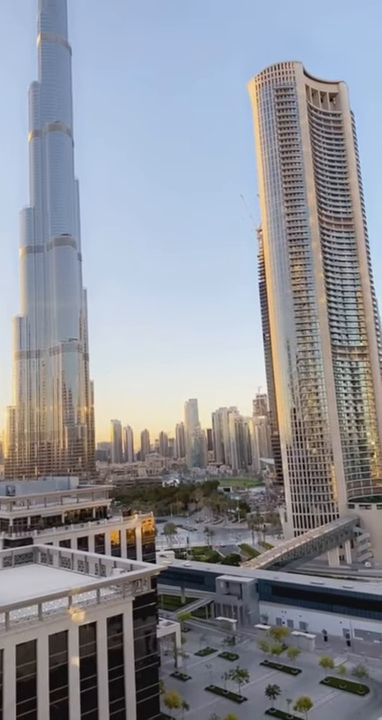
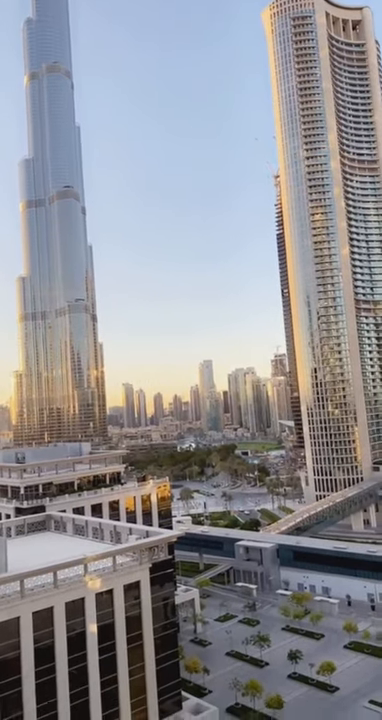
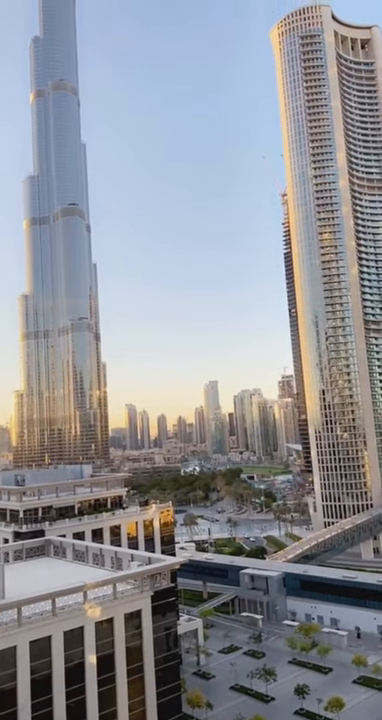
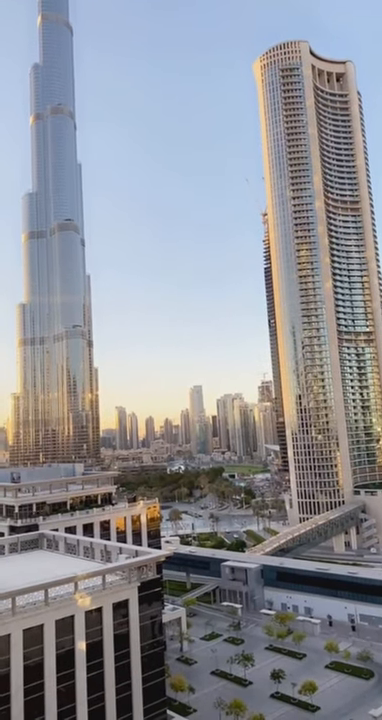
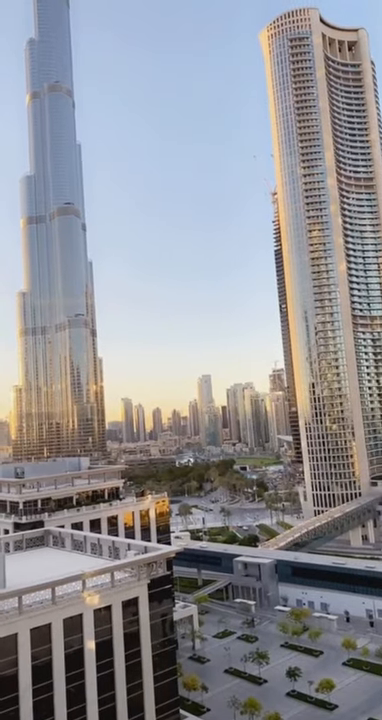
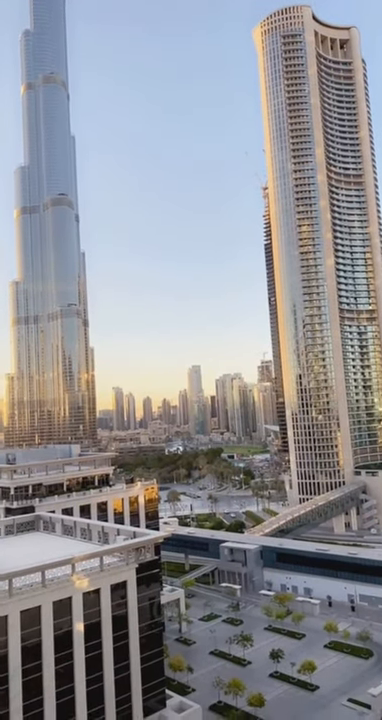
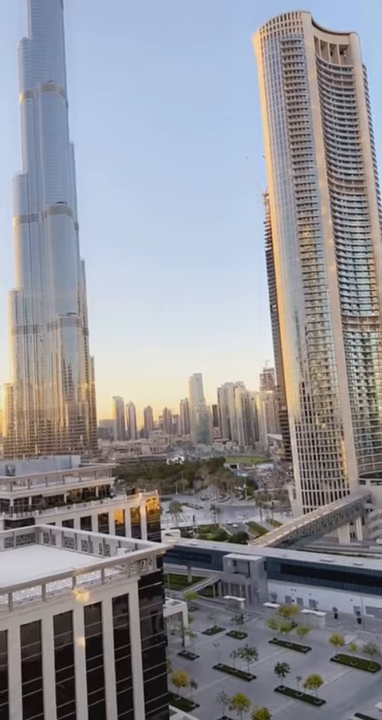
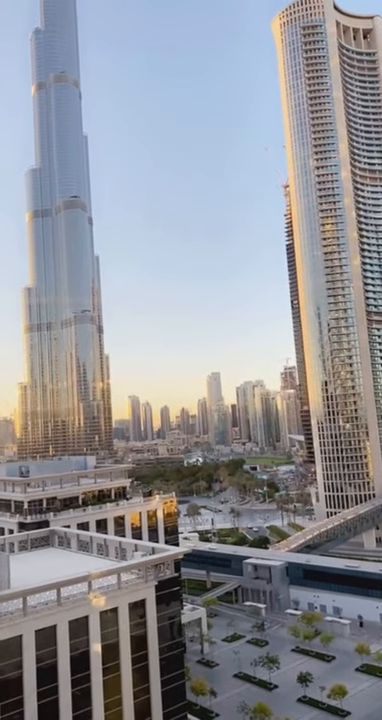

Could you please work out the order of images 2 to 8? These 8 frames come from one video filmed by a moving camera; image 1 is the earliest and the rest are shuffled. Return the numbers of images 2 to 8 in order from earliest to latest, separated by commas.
4, 6, 7, 5, 2, 8, 3
